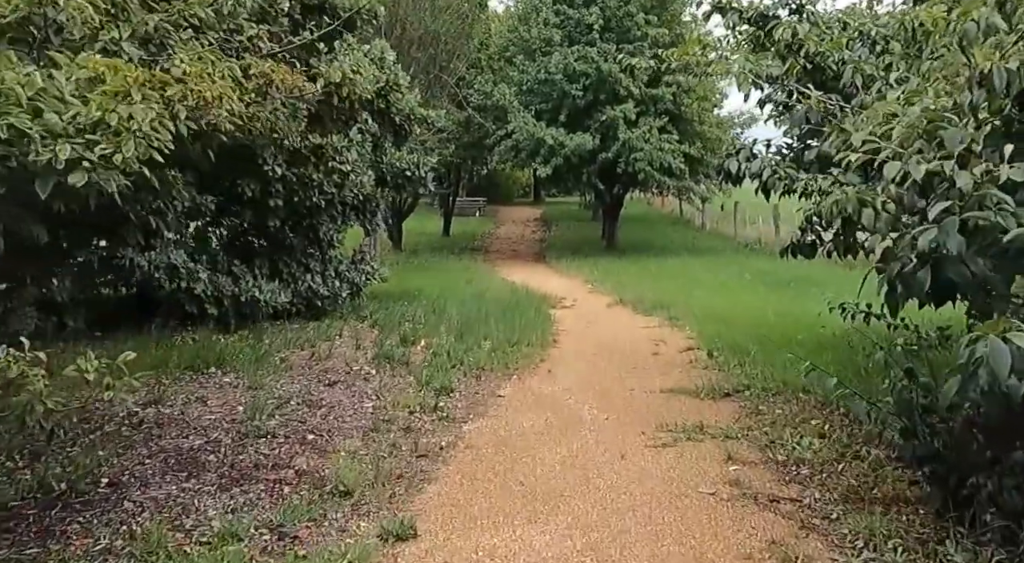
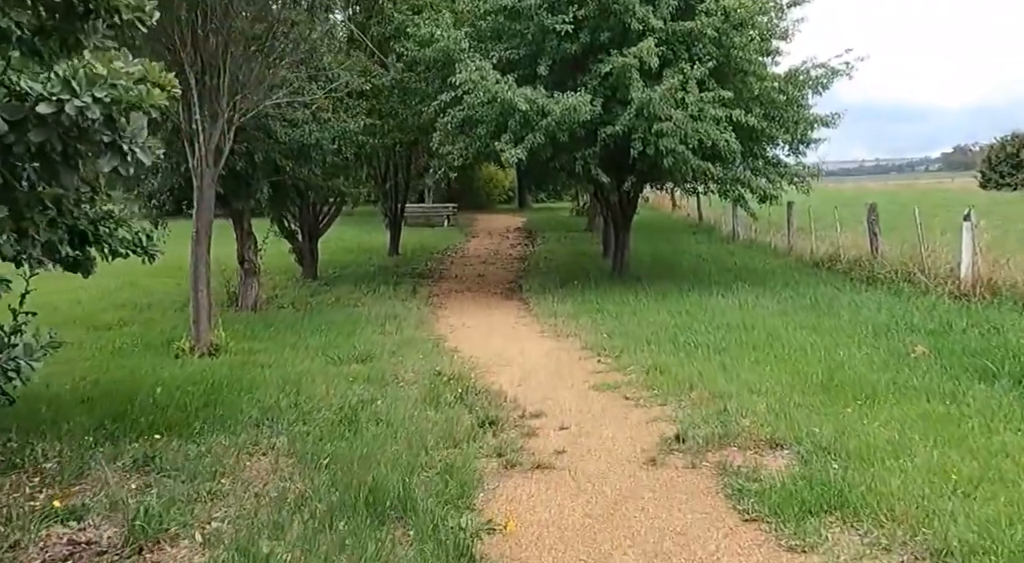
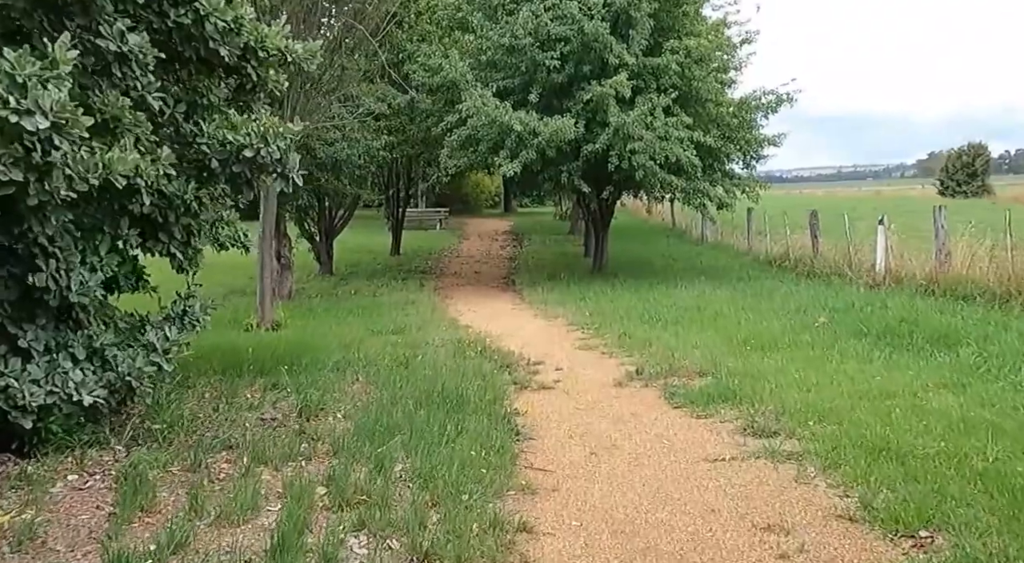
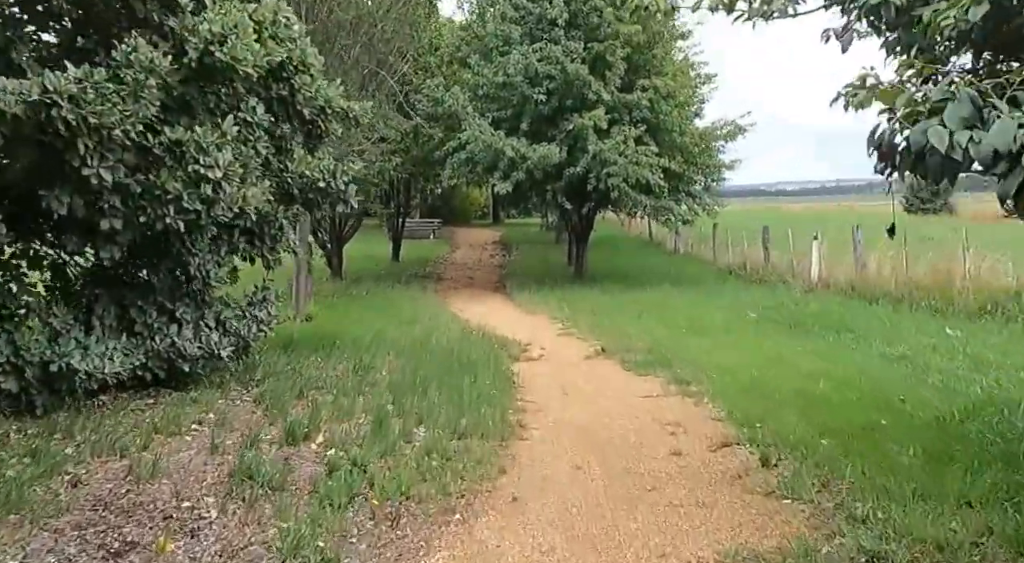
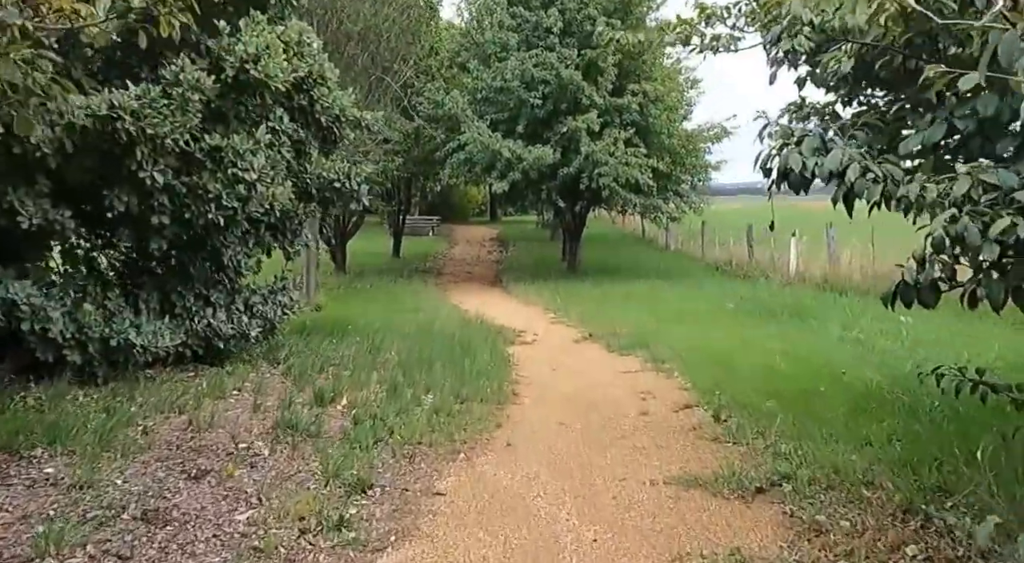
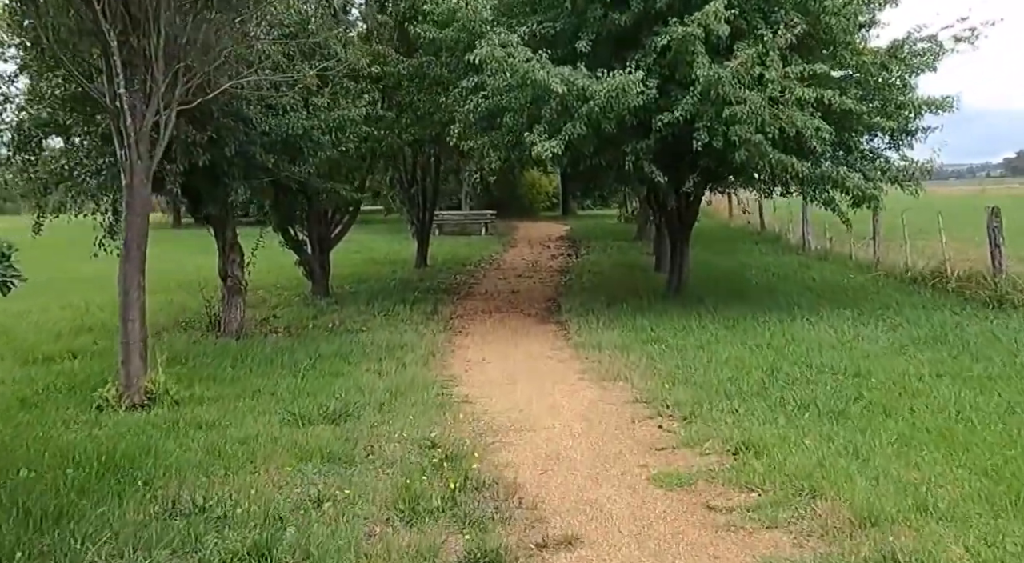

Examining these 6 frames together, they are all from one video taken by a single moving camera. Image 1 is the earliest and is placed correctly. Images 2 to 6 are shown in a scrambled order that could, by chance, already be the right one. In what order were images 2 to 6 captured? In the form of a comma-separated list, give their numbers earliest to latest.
5, 4, 3, 2, 6
